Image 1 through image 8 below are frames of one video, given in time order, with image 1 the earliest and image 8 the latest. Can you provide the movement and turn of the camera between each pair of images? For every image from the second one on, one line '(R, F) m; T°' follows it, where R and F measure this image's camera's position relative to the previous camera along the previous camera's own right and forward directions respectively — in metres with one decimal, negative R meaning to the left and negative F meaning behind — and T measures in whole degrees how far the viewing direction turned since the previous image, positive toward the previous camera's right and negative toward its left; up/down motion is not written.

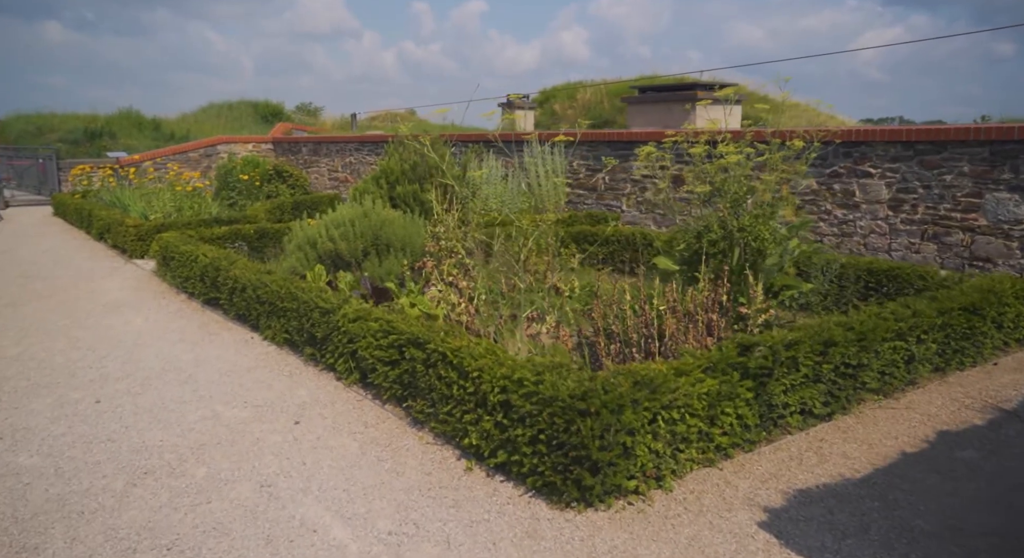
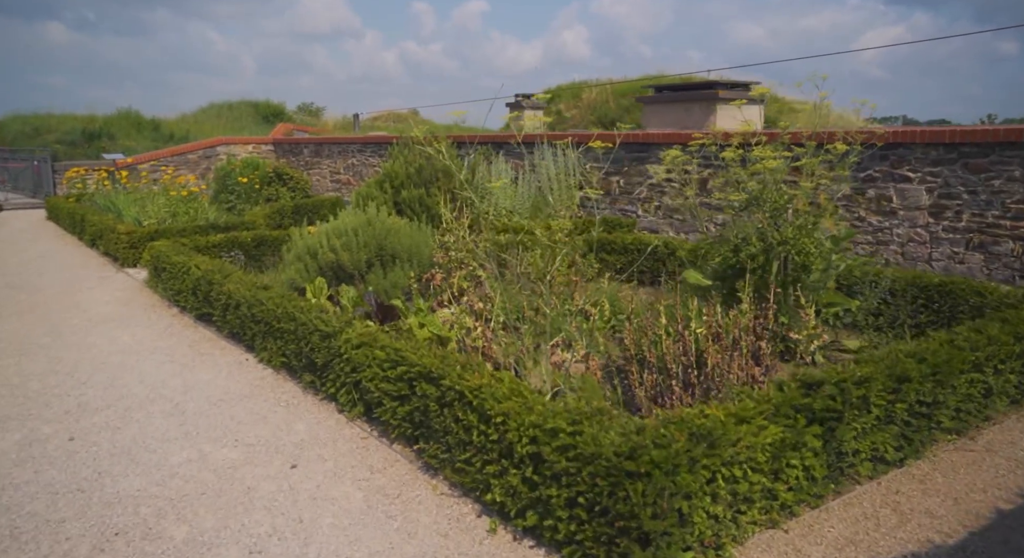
(-0.1, +0.5) m; 0°
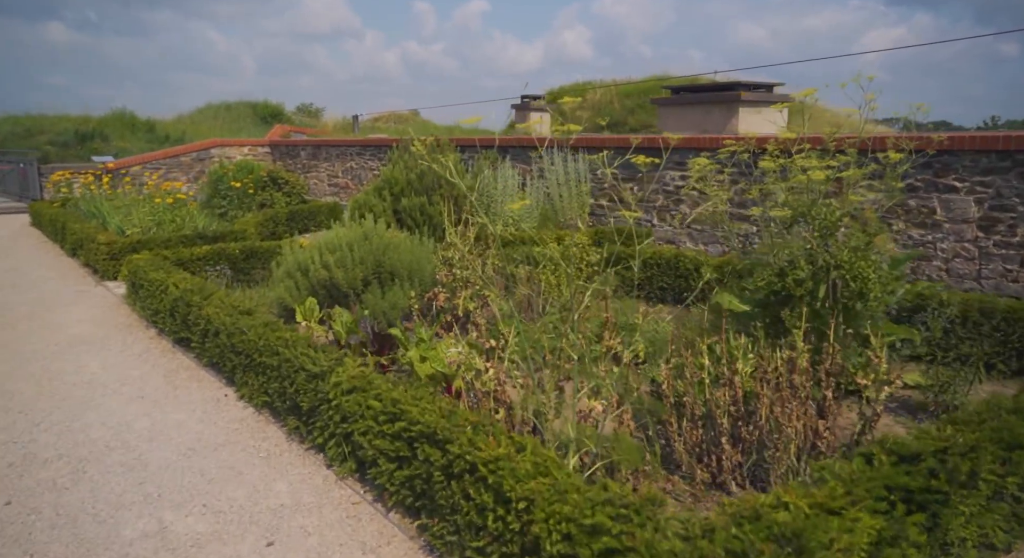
(-0.1, +0.6) m; 0°
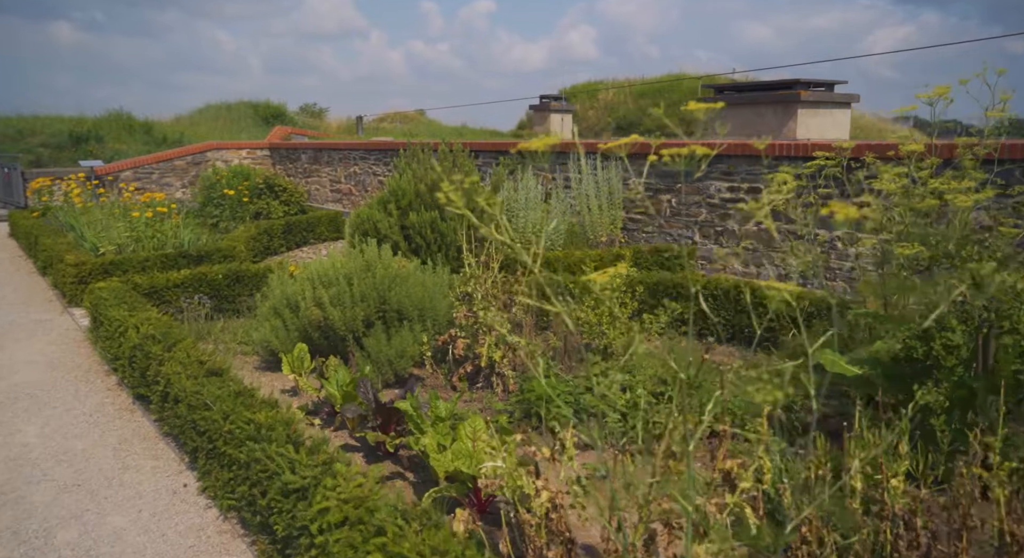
(-0.2, +1.1) m; 0°
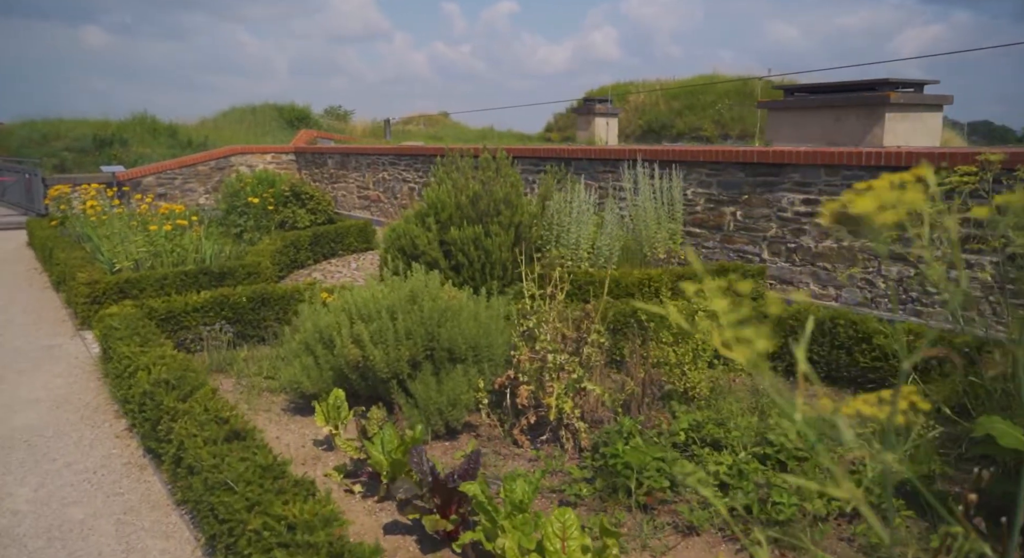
(-0.3, +0.7) m; -2°
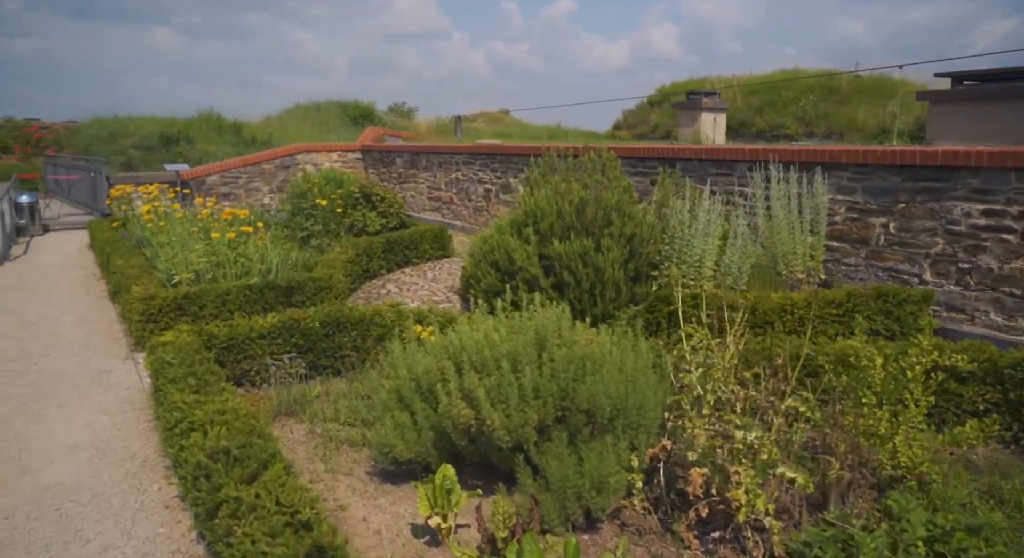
(-0.5, +1.0) m; -4°
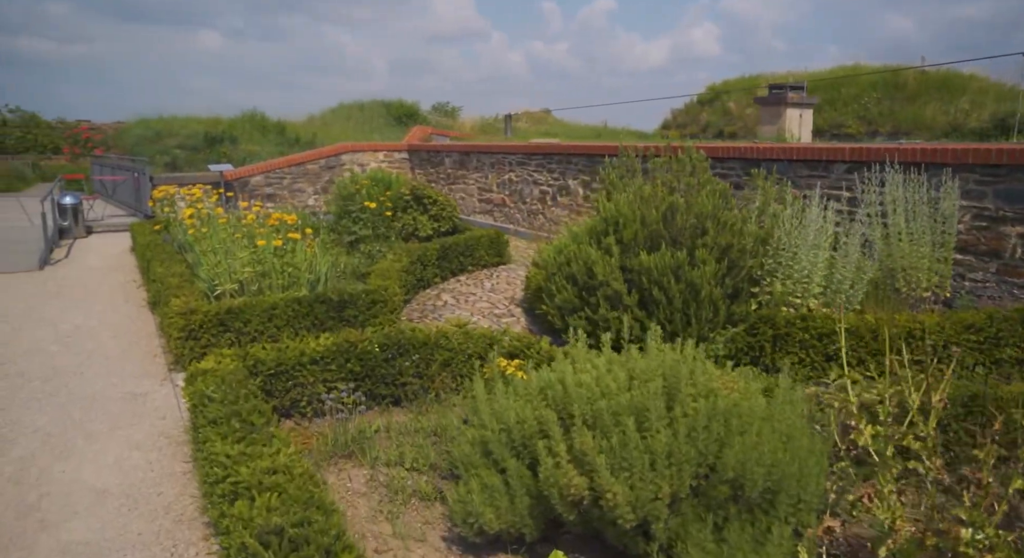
(-0.3, +0.7) m; -3°
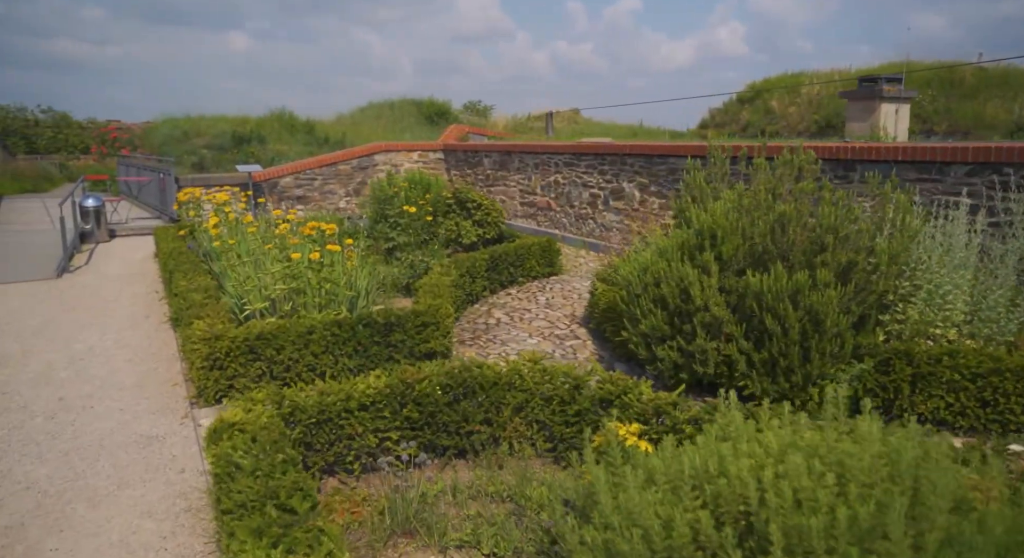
(-0.4, +0.8) m; -2°
